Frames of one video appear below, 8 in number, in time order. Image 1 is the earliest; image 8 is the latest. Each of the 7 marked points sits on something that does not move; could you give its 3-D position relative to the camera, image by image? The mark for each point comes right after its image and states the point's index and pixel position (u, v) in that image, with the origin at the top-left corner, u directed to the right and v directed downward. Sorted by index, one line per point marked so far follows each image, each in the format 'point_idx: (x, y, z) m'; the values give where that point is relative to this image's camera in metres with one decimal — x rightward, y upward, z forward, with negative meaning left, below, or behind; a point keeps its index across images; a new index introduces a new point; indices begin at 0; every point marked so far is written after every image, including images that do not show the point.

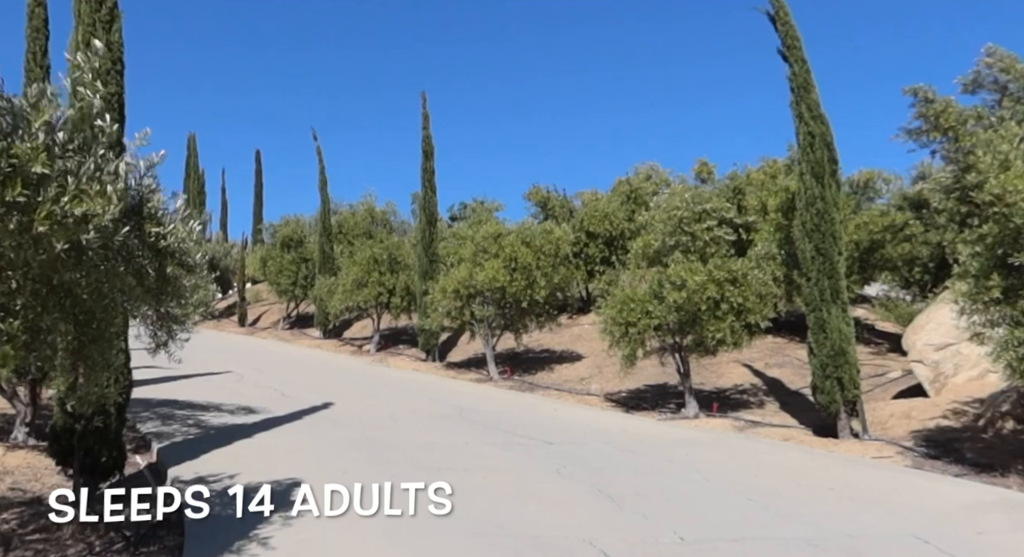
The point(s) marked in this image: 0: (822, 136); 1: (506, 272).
0: (+6.1, +2.8, +14.5) m
1: (-0.1, +0.1, +19.0) m
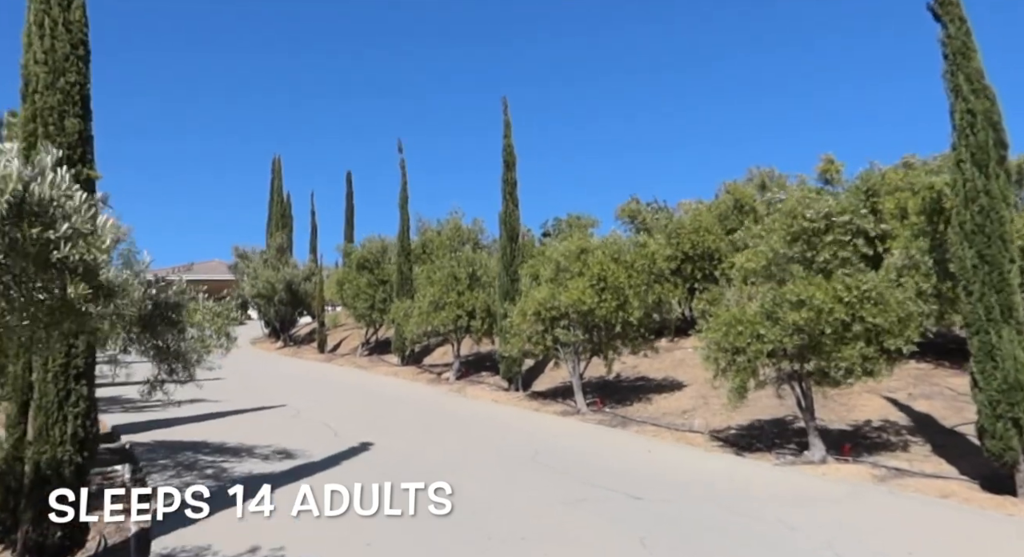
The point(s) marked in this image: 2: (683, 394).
0: (+7.3, +2.6, +11.5) m
1: (+1.9, -0.3, +16.8) m
2: (+4.2, -2.8, +18.2) m
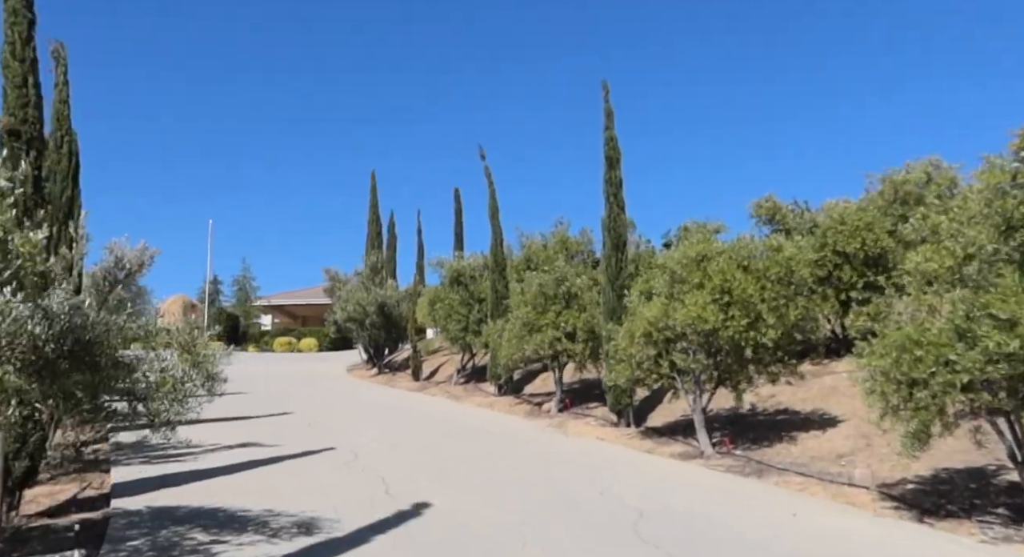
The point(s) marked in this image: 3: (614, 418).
0: (+8.1, +2.6, +7.4) m
1: (+3.7, -0.5, +13.5) m
2: (+6.3, -3.0, +14.4) m
3: (+2.4, -3.2, +17.2) m
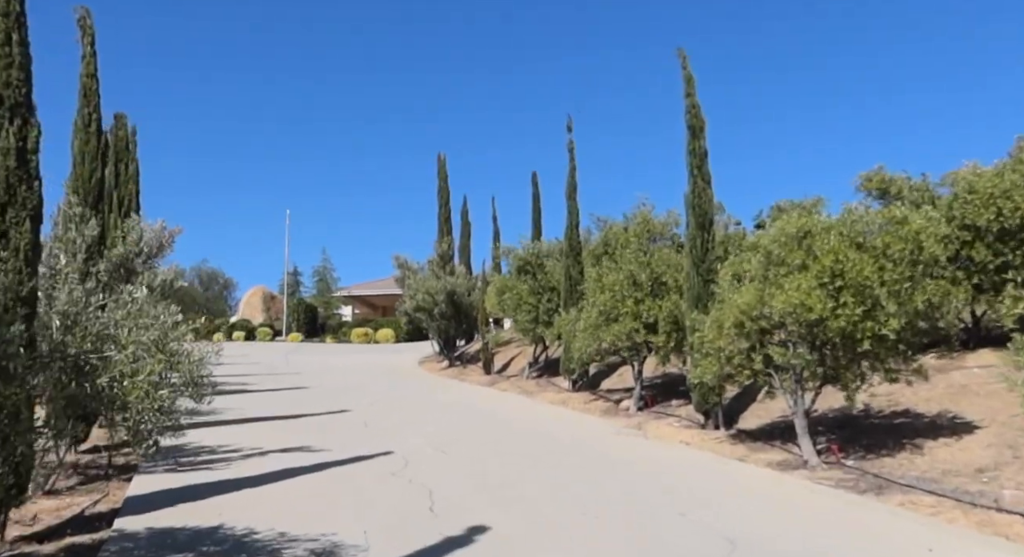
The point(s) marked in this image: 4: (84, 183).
0: (+8.4, +2.9, +4.8) m
1: (+4.8, -0.2, +11.4) m
2: (+7.5, -2.6, +12.0) m
3: (+3.9, -2.9, +15.2) m
4: (-6.5, +1.4, +11.2) m
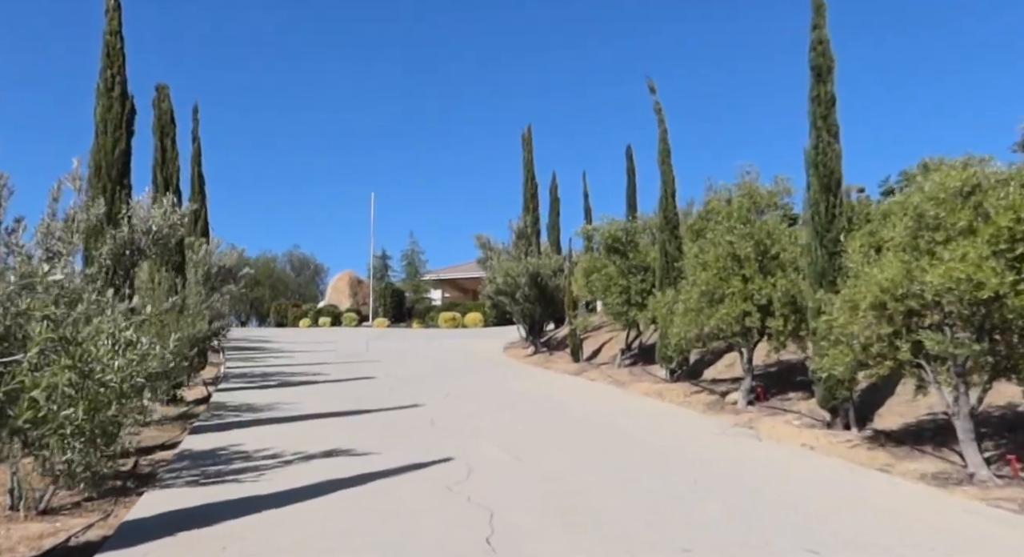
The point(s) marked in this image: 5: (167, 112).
0: (+8.4, +3.2, +1.7) m
1: (+5.8, +0.2, +8.8) m
2: (+8.6, -2.2, +9.1) m
3: (+5.4, -2.4, +12.8) m
4: (-5.5, +1.7, +10.0) m
5: (-6.5, +3.2, +14.0) m
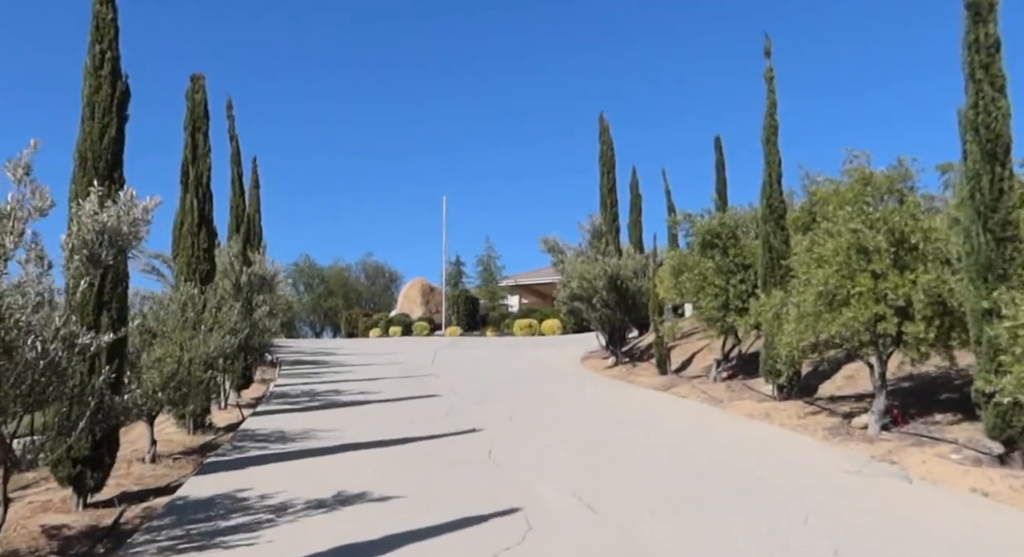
0: (+8.1, +3.5, -1.4) m
1: (+6.3, +0.3, +5.9) m
2: (+9.2, -2.0, +5.9) m
3: (+6.5, -2.3, +9.9) m
4: (-4.7, +1.5, +8.4) m
5: (-5.4, +3.0, +12.5) m
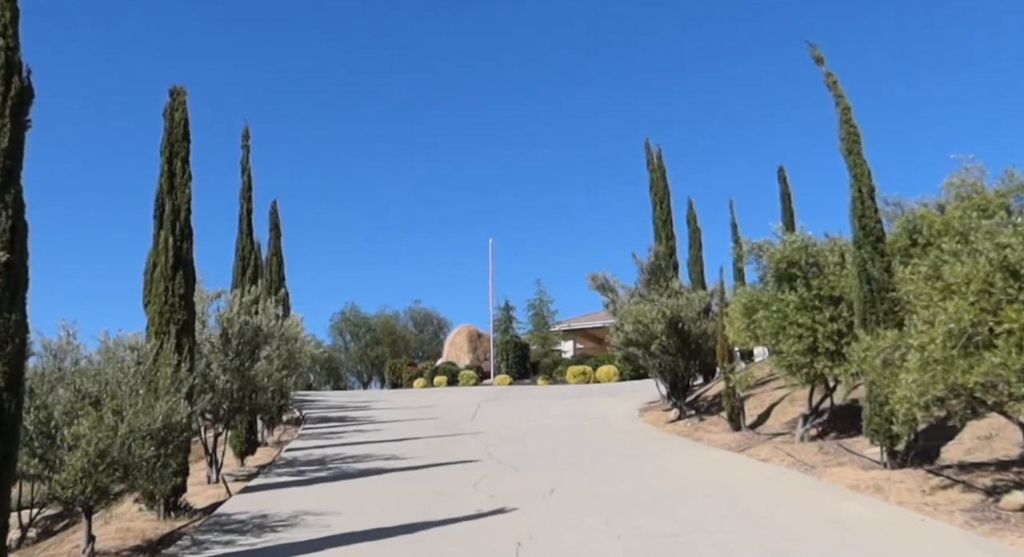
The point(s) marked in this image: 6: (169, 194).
0: (+7.5, +3.9, -4.0) m
1: (+6.3, +0.3, +3.2) m
2: (+9.2, -1.9, +2.9) m
3: (+6.8, -2.5, +7.0) m
4: (-4.6, +1.1, +6.6) m
5: (-4.9, +2.3, +10.8) m
6: (-4.9, +1.2, +10.5) m
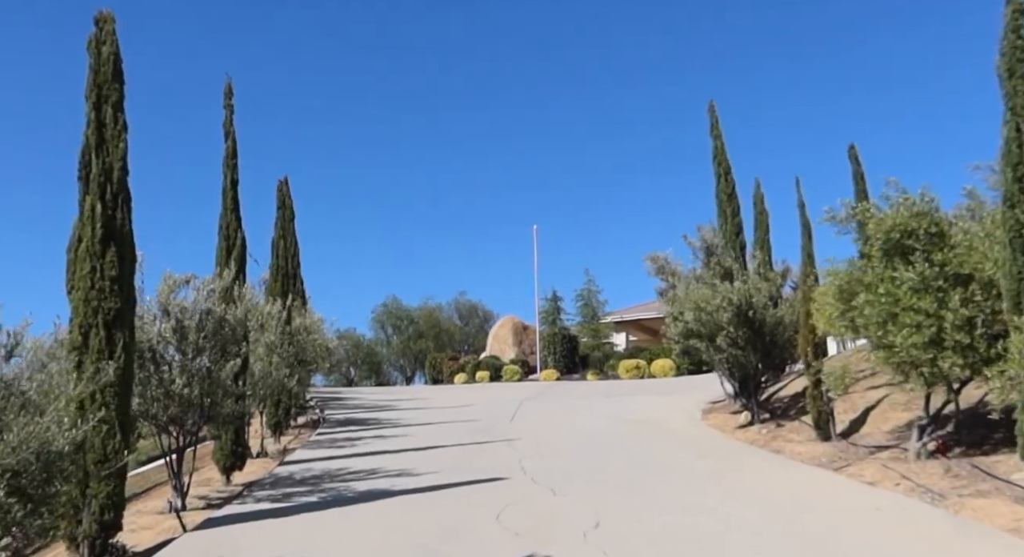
0: (+6.7, +4.1, -7.0) m
1: (+6.0, +0.6, +0.2) m
2: (+9.0, -1.6, -0.3) m
3: (+6.9, -2.2, +4.0) m
4: (-4.6, +1.3, +4.4) m
5: (-4.6, +2.5, +8.6) m
6: (-4.6, +1.4, +8.3) m
